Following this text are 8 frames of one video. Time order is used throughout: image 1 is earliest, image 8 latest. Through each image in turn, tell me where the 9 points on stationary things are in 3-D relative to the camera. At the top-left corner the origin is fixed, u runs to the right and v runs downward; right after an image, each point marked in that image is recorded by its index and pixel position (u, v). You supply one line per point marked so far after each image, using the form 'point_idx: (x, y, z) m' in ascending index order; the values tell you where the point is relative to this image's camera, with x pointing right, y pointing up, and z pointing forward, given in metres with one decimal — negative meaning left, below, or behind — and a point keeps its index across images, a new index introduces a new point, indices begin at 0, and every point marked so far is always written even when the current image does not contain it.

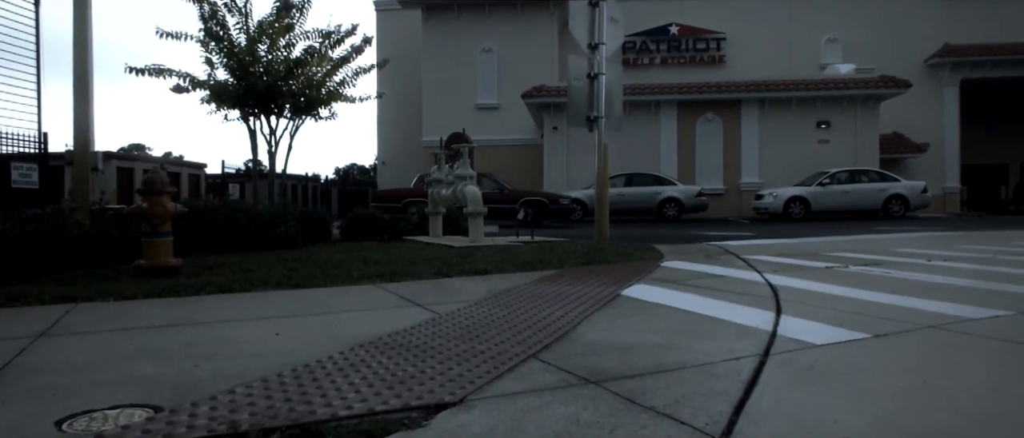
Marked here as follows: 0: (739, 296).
0: (+2.9, -1.0, +7.4) m
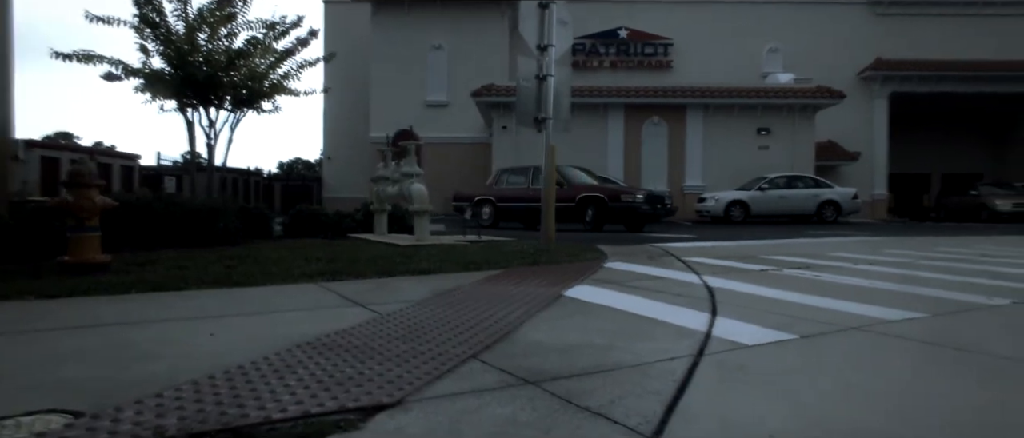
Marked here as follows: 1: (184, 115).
0: (+2.2, -1.0, +7.6) m
1: (-8.2, +2.6, +14.3) m
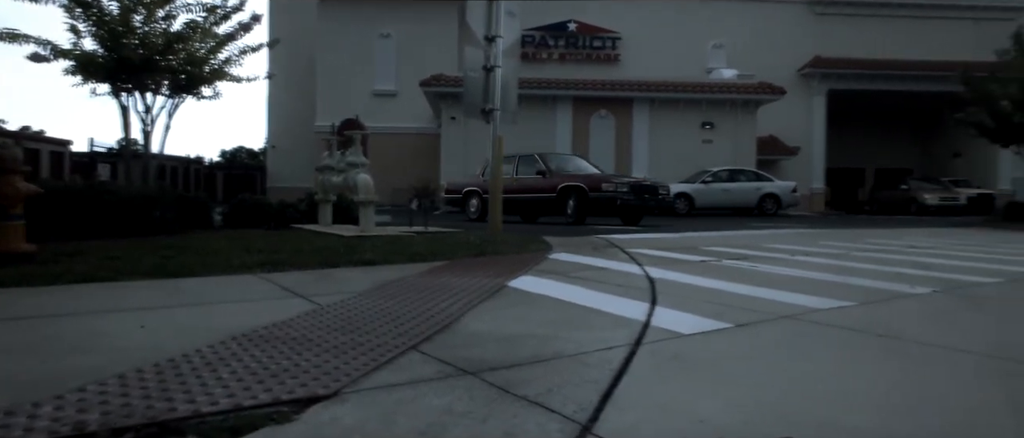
0: (+1.4, -0.9, +7.7) m
1: (-9.4, +2.9, +13.8) m
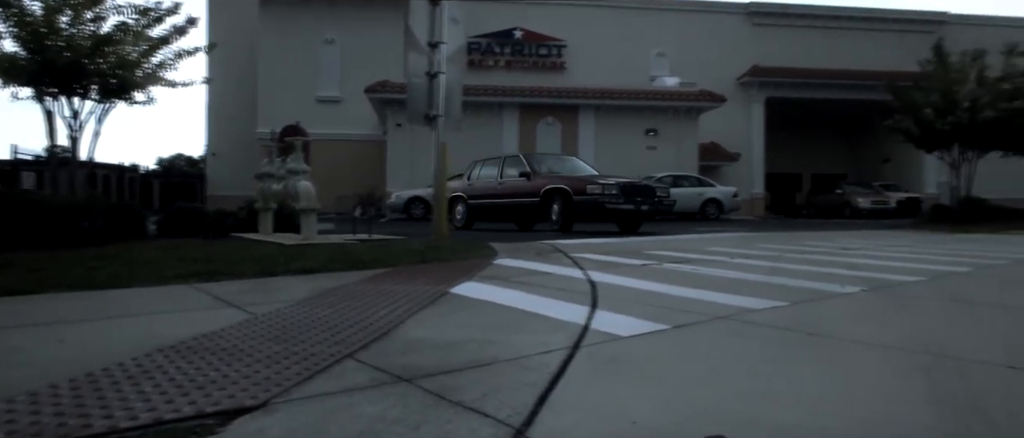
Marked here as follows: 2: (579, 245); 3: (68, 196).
0: (+0.7, -1.0, +7.7) m
1: (-10.5, +2.6, +13.2) m
2: (+1.2, -0.4, +10.4) m
3: (-8.0, +0.4, +10.5) m
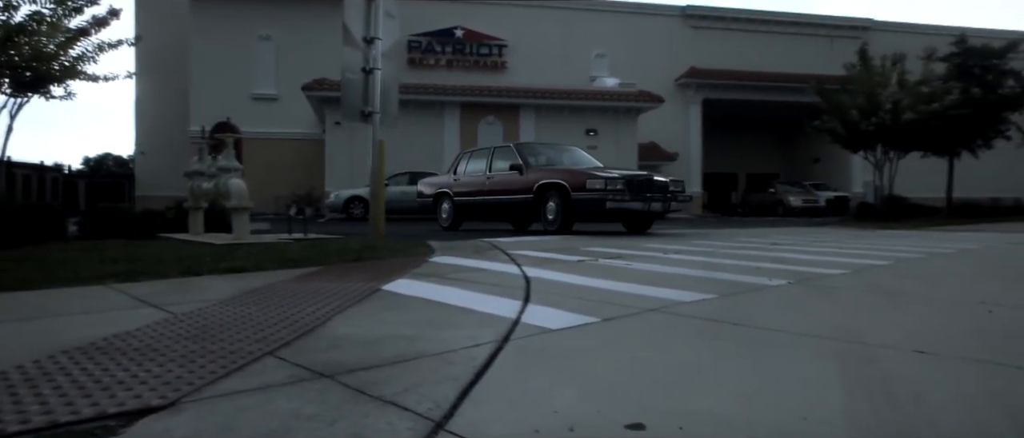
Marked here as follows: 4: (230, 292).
0: (-0.2, -0.9, +7.7) m
1: (-11.7, +2.5, +12.6) m
2: (+0.1, -0.4, +10.4) m
3: (-9.1, +0.4, +9.9) m
4: (-3.7, -0.9, +7.6) m
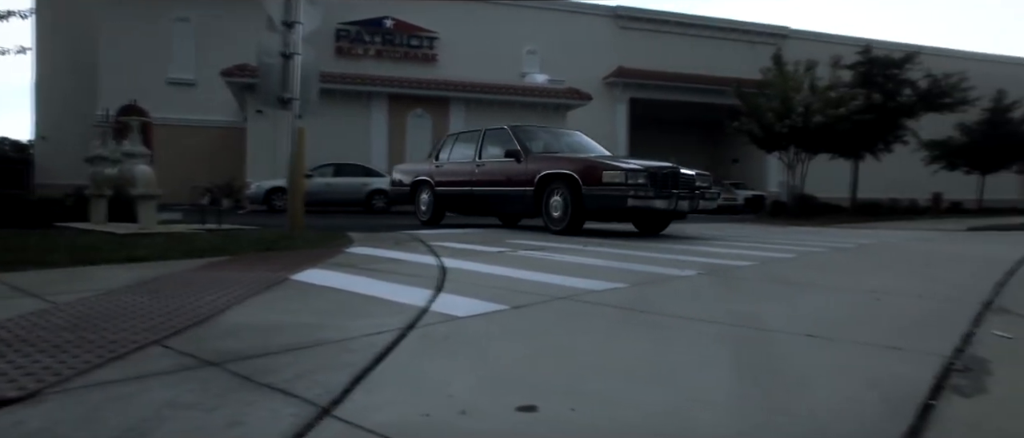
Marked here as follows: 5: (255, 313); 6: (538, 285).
0: (-1.3, -0.8, +7.6) m
1: (-13.2, +2.8, +11.5) m
2: (-1.2, -0.3, +10.3) m
3: (-10.3, +0.6, +9.1) m
4: (-4.8, -0.8, +7.2) m
5: (-2.8, -1.0, +6.3) m
6: (+0.3, -0.9, +7.5) m
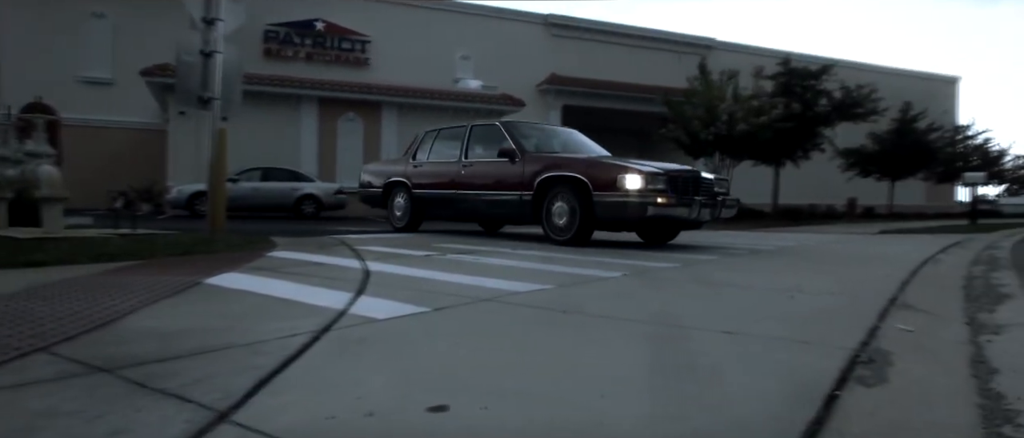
0: (-2.3, -0.8, +7.4) m
1: (-14.4, +2.6, +10.4) m
2: (-2.4, -0.4, +10.1) m
3: (-11.4, +0.6, +8.2) m
4: (-5.7, -0.8, +6.7) m
5: (-3.6, -1.0, +6.0) m
6: (-0.6, -0.9, +7.4) m
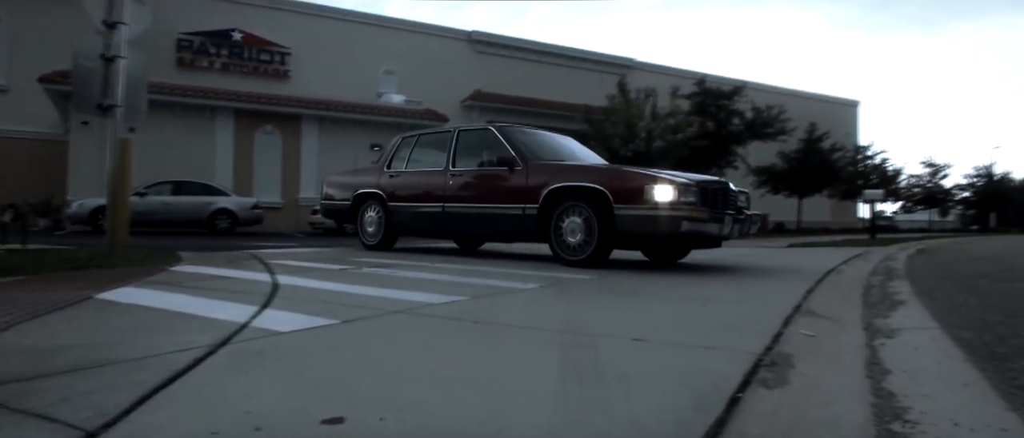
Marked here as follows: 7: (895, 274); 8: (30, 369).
0: (-3.3, -1.0, +7.1) m
1: (-15.7, +2.3, +9.1) m
2: (-3.7, -0.7, +9.8) m
3: (-12.5, +0.4, +7.1) m
4: (-6.7, -0.9, +6.1) m
5: (-4.6, -1.1, +5.6) m
6: (-1.7, -1.1, +7.3) m
7: (+7.0, -1.0, +10.4) m
8: (-4.0, -1.3, +4.8) m
